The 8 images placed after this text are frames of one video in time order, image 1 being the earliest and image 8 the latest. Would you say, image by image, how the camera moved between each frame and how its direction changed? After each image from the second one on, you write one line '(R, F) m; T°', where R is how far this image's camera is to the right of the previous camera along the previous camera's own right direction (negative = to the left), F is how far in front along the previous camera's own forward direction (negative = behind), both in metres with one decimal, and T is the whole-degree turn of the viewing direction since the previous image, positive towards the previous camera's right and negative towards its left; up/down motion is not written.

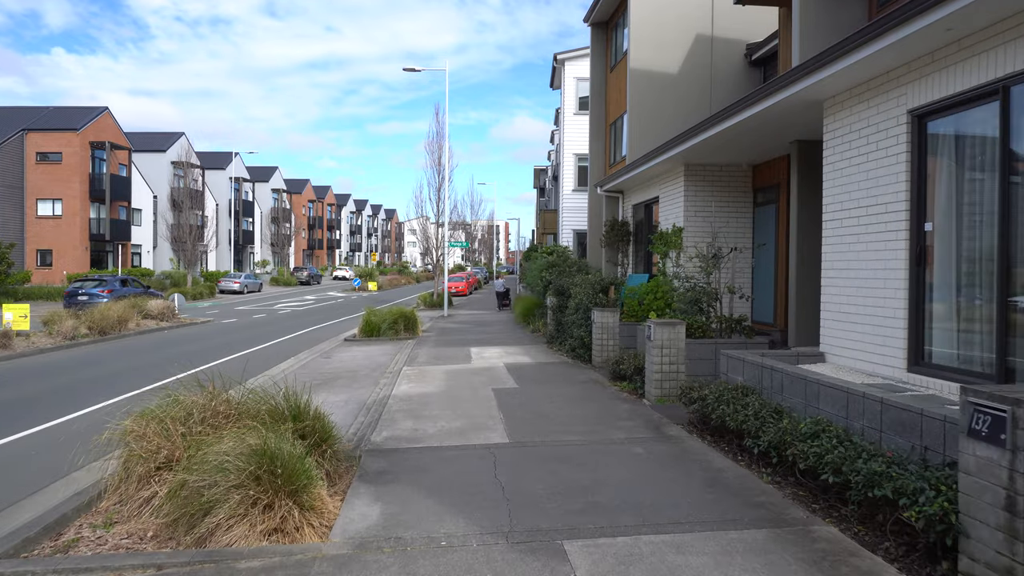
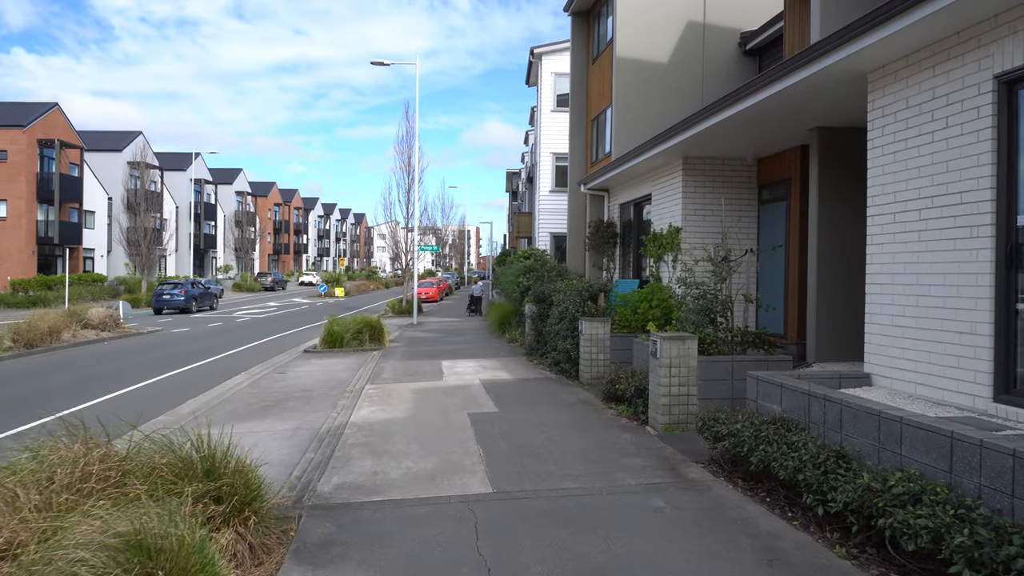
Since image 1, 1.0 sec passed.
(-0.1, +1.5) m; +2°
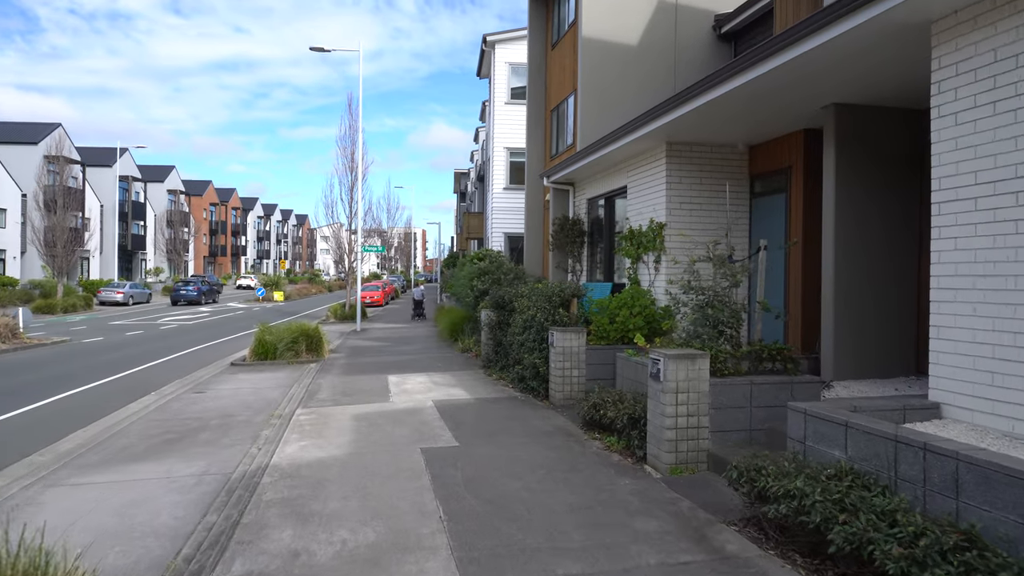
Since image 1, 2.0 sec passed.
(-0.2, +1.7) m; +4°
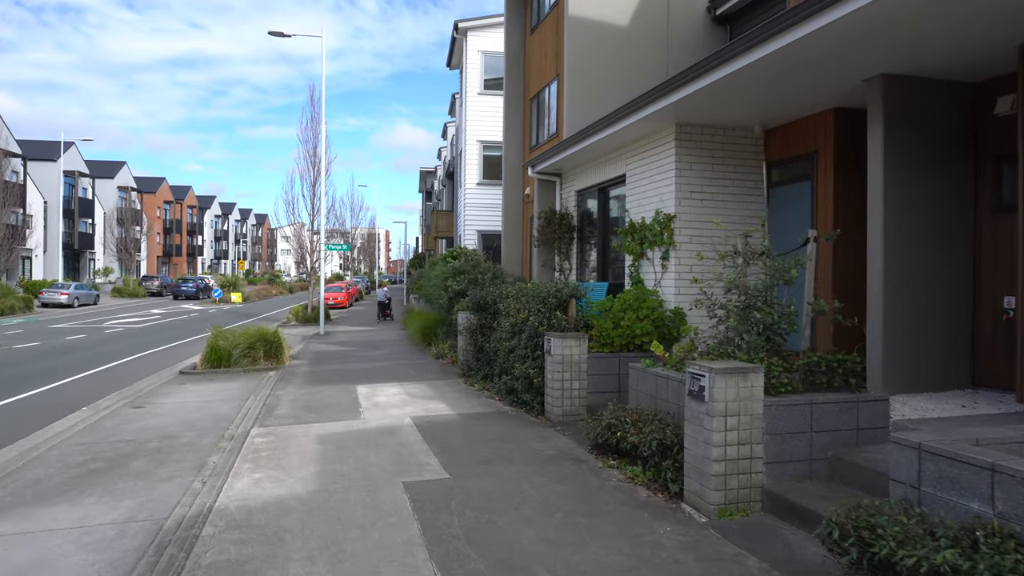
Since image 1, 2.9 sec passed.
(-0.3, +1.3) m; +3°
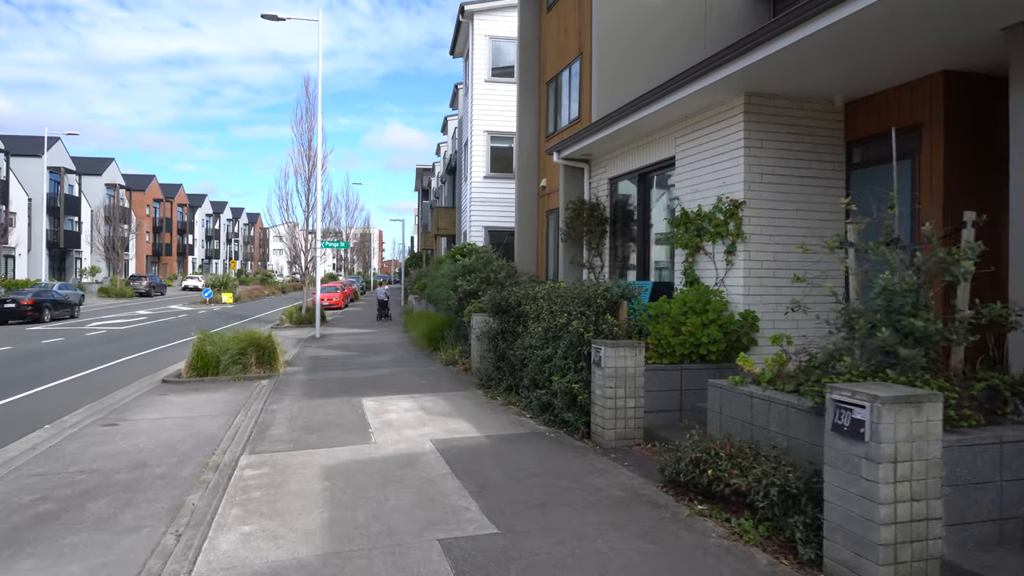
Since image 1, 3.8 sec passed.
(-0.5, +1.4) m; +1°
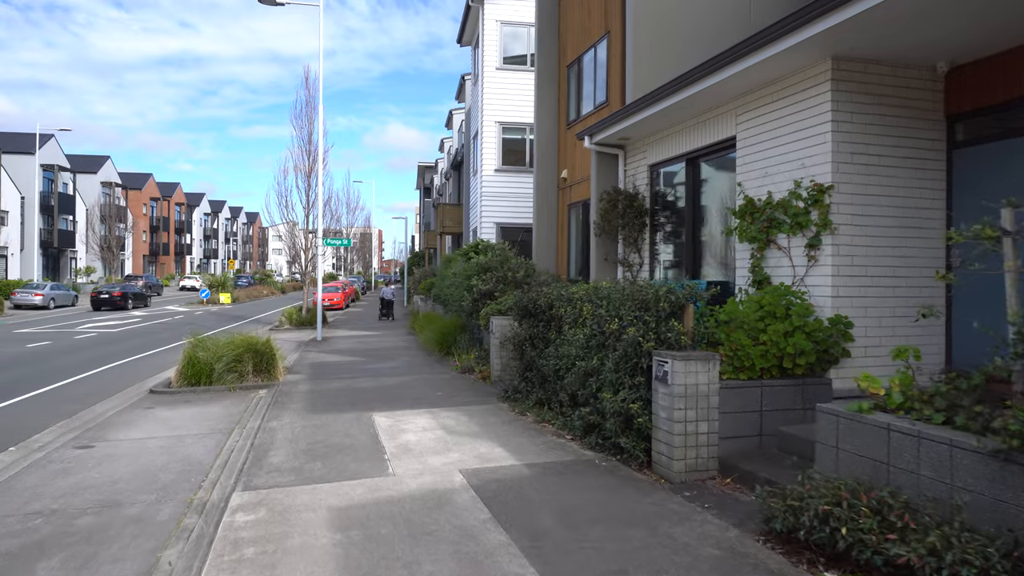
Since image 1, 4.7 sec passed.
(-0.4, +1.2) m; 0°
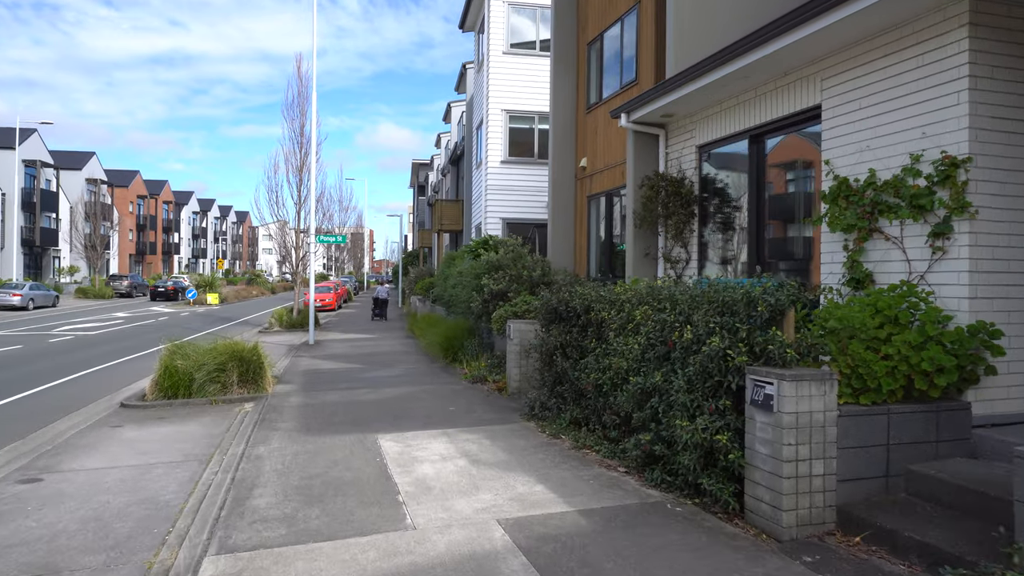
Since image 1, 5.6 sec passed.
(-0.4, +1.4) m; +1°
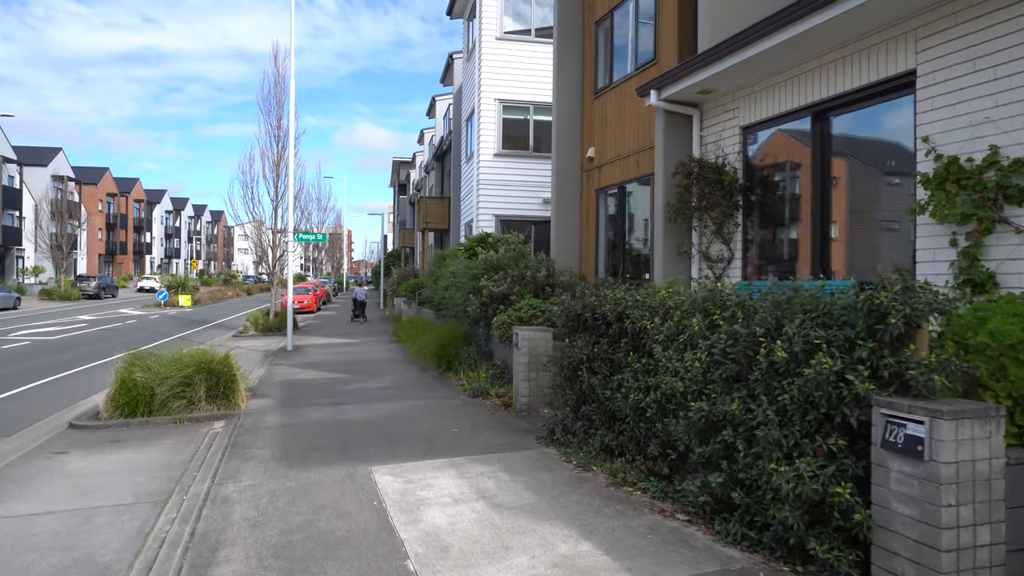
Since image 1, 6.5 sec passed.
(-0.4, +1.2) m; +2°
